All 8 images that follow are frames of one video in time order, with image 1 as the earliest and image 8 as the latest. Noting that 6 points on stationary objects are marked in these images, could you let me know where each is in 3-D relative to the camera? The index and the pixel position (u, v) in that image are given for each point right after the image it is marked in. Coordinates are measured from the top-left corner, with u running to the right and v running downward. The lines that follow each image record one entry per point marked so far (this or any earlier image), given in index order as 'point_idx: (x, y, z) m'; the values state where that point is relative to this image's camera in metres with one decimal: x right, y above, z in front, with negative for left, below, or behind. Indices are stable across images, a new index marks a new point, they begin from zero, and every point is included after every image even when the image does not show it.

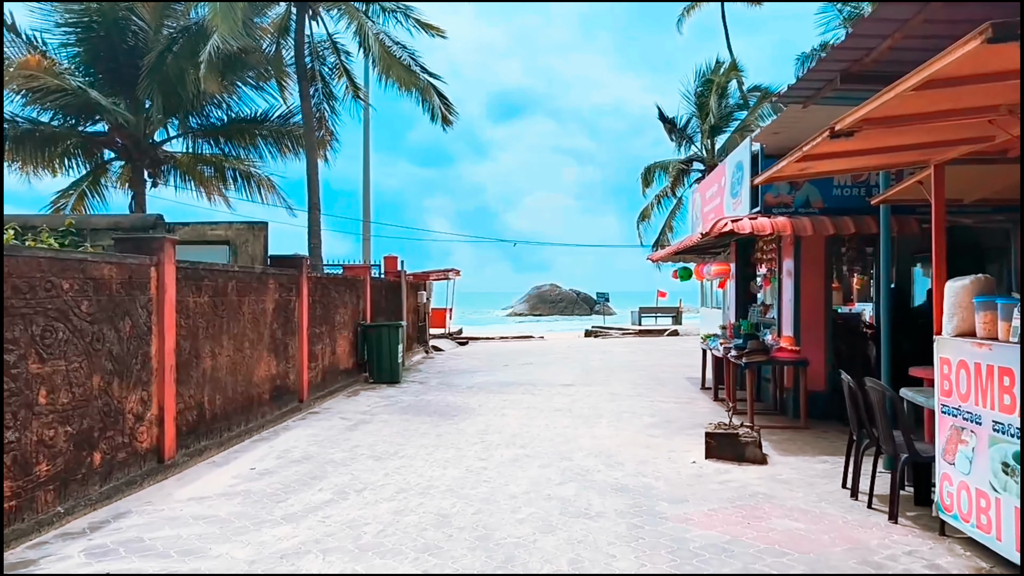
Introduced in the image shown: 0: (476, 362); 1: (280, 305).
0: (-0.8, -1.6, +13.4) m
1: (-2.7, -0.2, +7.4) m
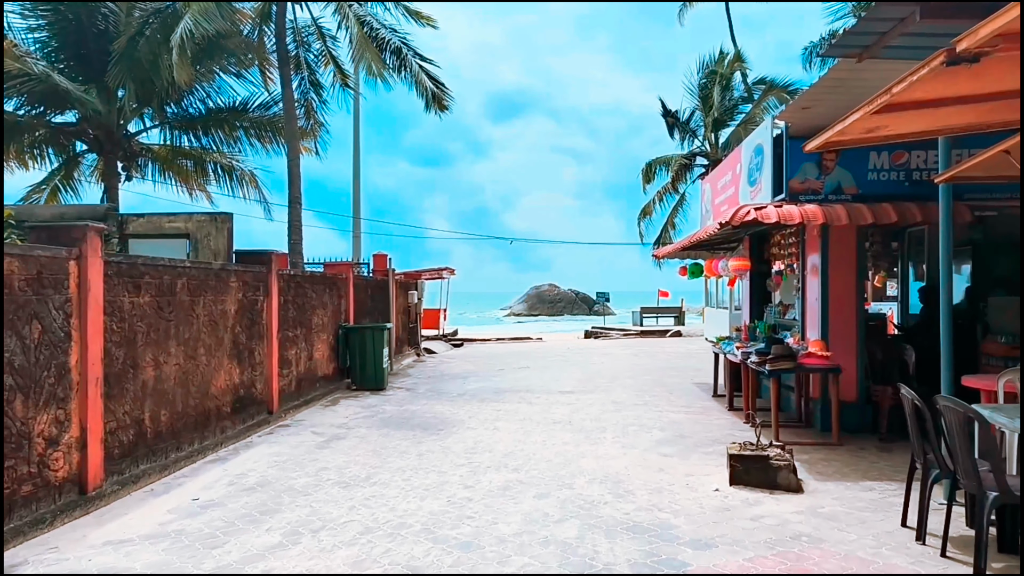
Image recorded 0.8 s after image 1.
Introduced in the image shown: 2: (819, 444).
0: (-0.9, -1.6, +12.6) m
1: (-2.7, -0.2, +6.6) m
2: (+2.7, -1.4, +5.7) m
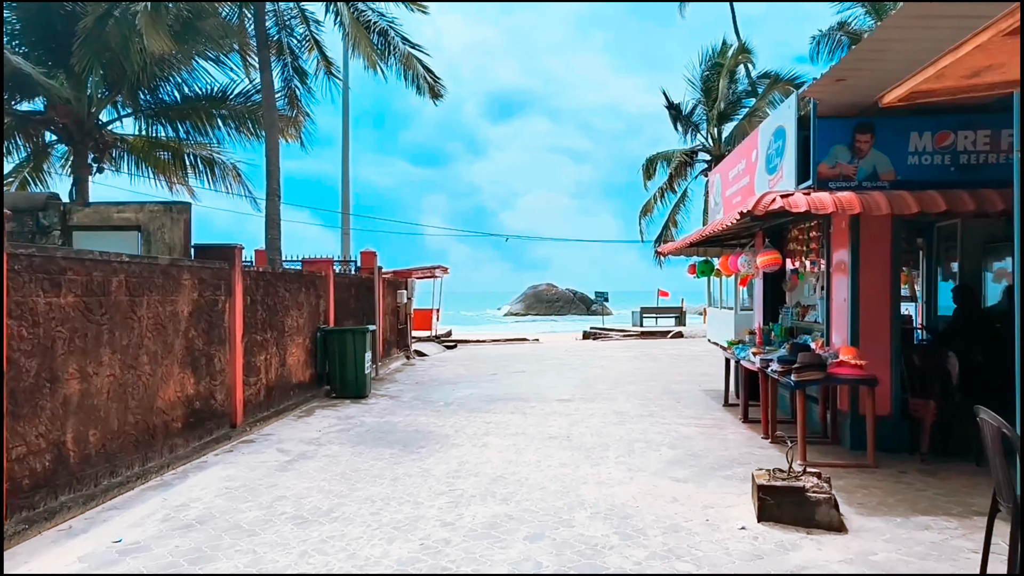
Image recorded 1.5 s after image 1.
0: (-1.0, -1.5, +11.9) m
1: (-2.8, -0.2, +5.8) m
2: (+2.6, -1.4, +5.0) m
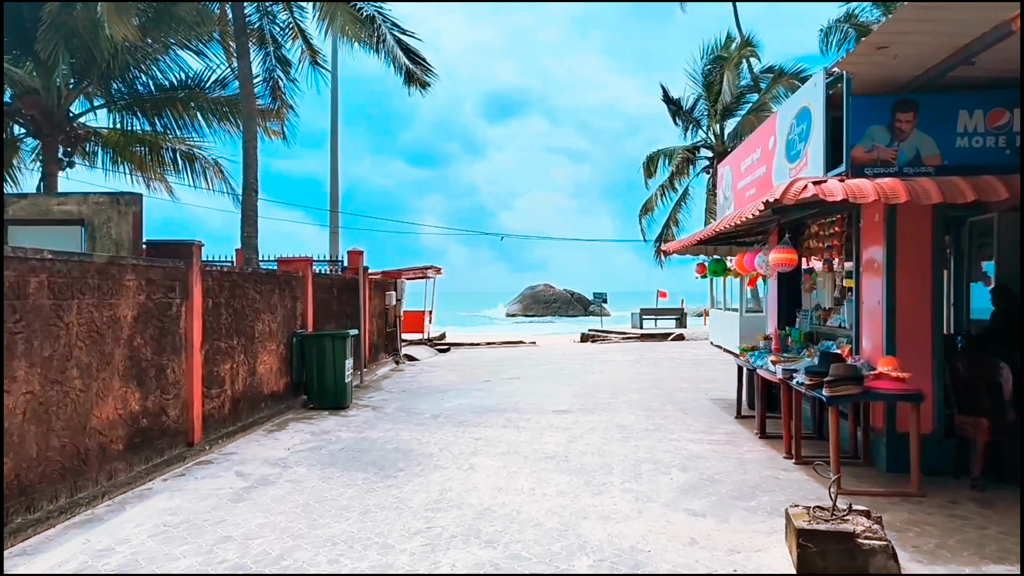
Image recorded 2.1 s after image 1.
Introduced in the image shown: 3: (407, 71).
0: (-1.1, -1.6, +11.2) m
1: (-2.9, -0.2, +5.1) m
2: (+2.6, -1.4, +4.3) m
3: (-2.0, +4.1, +12.0) m
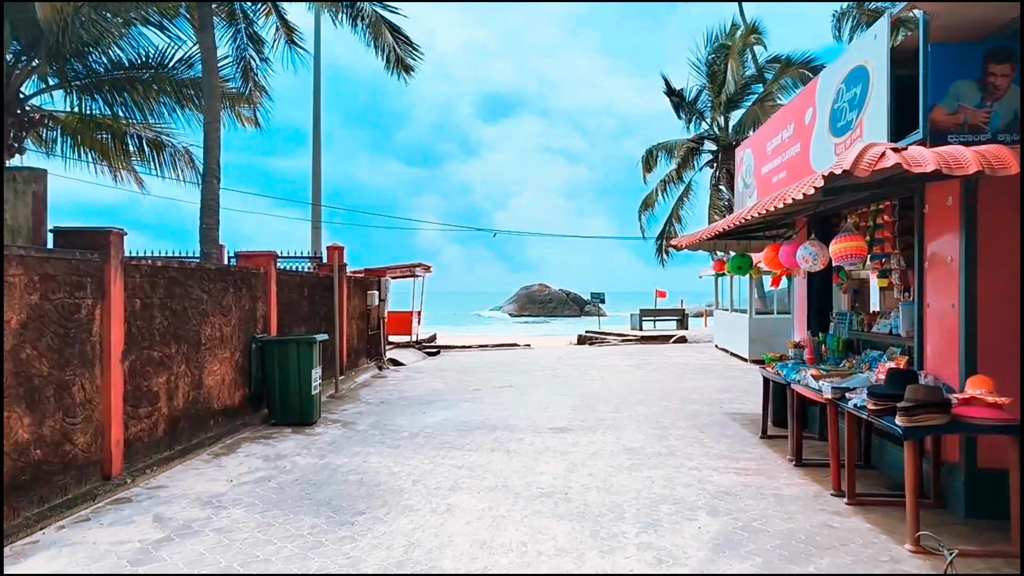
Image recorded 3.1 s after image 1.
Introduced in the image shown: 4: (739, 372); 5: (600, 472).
0: (-1.2, -1.5, +10.2) m
1: (-3.0, -0.2, +4.1) m
2: (+2.5, -1.4, +3.3) m
3: (-2.1, +4.1, +11.0) m
4: (+4.1, -1.6, +11.7) m
5: (+0.7, -1.4, +5.0) m
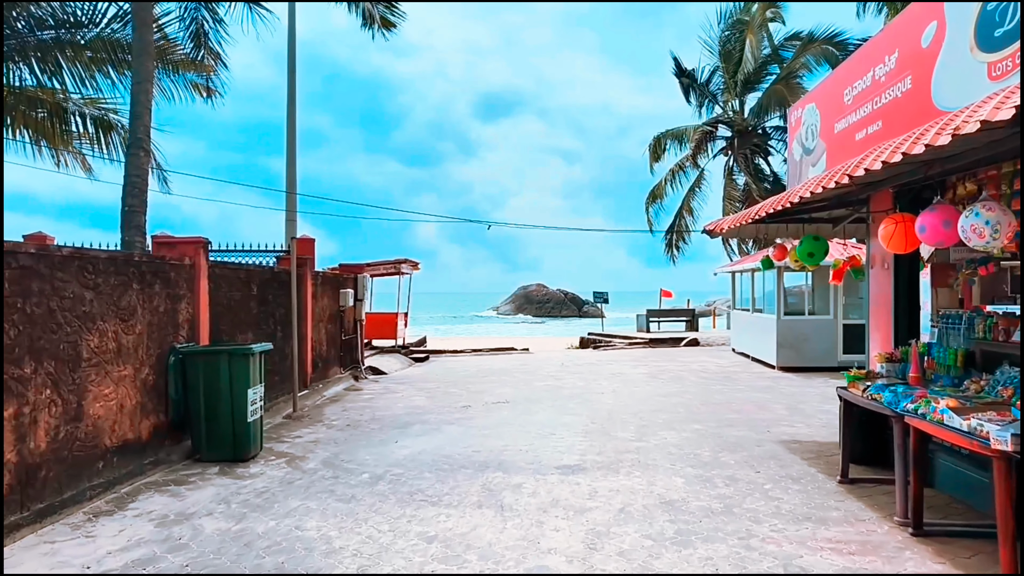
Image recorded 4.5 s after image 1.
0: (-1.2, -1.5, +8.6) m
1: (-3.0, -0.1, +2.5) m
2: (+2.5, -1.3, +1.7) m
3: (-2.2, +4.1, +9.4) m
4: (+4.1, -1.5, +10.1) m
5: (+0.7, -1.4, +3.4) m
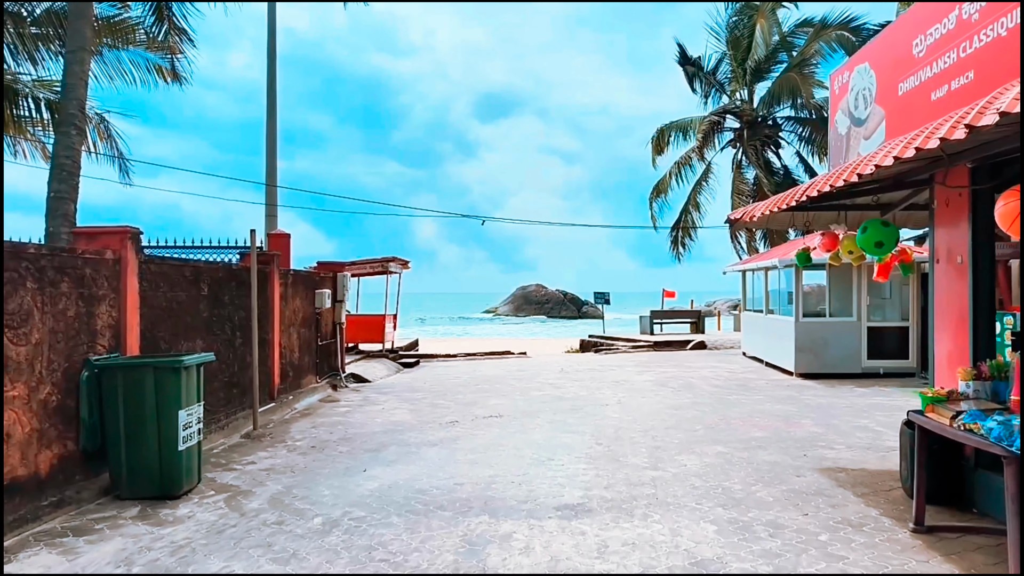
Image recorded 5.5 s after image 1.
0: (-1.3, -1.5, +7.6) m
1: (-3.1, -0.1, +1.5) m
2: (+2.4, -1.3, +0.8) m
3: (-2.2, +4.1, +8.5) m
4: (+4.0, -1.5, +9.1) m
5: (+0.6, -1.4, +2.4) m
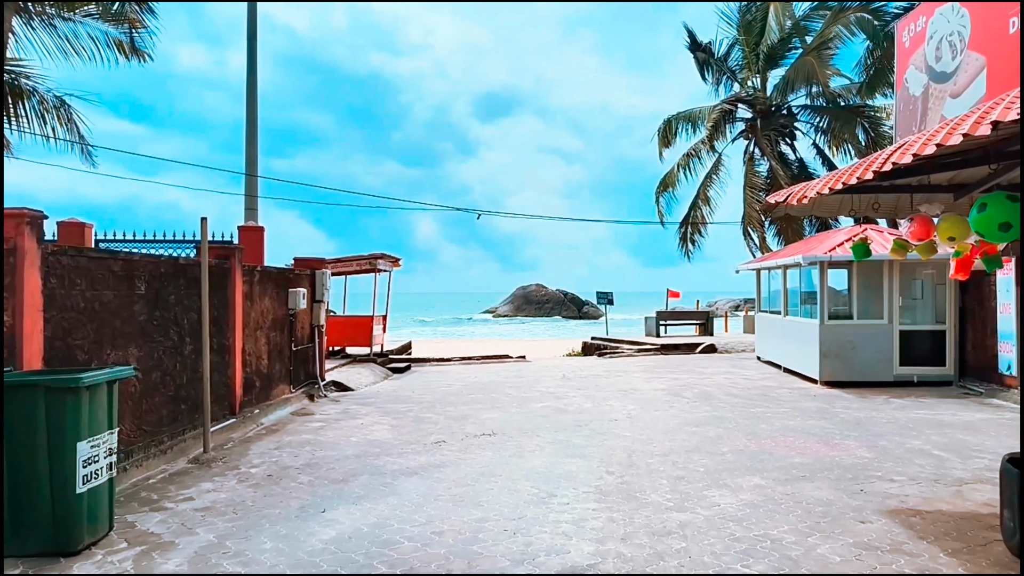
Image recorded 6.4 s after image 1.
0: (-1.4, -1.5, +6.6) m
1: (-3.1, -0.1, +0.6) m
2: (+2.4, -1.3, -0.2) m
3: (-2.3, +4.1, +7.5) m
4: (+4.0, -1.5, +8.2) m
5: (+0.5, -1.4, +1.5) m
